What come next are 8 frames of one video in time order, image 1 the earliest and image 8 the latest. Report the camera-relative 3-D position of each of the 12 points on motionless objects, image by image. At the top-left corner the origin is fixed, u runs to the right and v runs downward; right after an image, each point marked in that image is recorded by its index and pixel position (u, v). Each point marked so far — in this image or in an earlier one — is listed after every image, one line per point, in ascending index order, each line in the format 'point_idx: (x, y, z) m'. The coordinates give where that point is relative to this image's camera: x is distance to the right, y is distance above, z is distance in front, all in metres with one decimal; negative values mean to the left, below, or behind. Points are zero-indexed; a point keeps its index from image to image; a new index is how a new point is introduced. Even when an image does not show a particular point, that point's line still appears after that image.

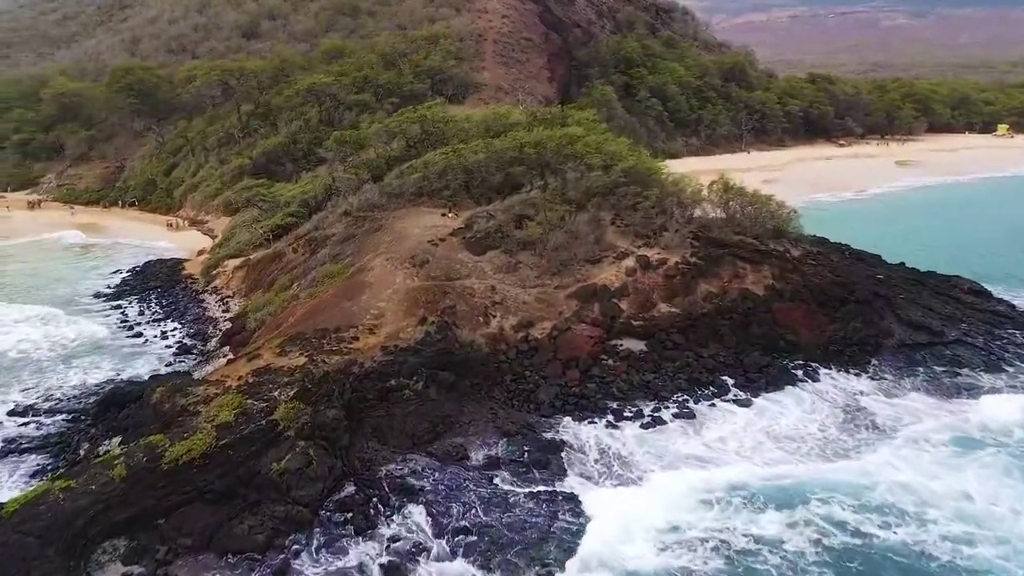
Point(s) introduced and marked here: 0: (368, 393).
0: (-3.2, -2.4, +16.6) m
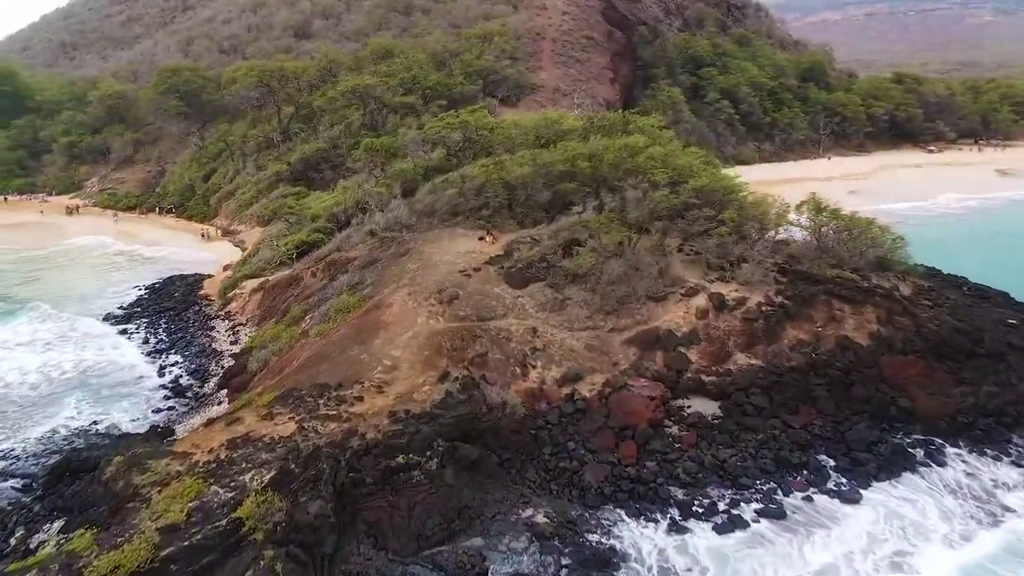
0: (-2.6, -3.4, +13.2) m
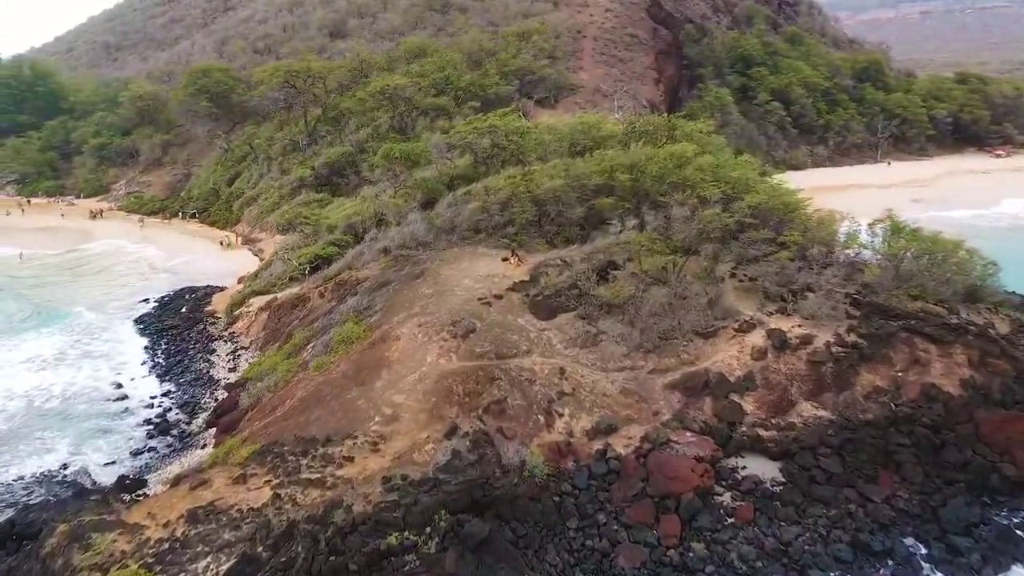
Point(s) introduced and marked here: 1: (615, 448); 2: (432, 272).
0: (-2.4, -4.0, +10.9) m
1: (+2.0, -3.1, +14.1) m
2: (-2.0, +0.4, +18.9) m
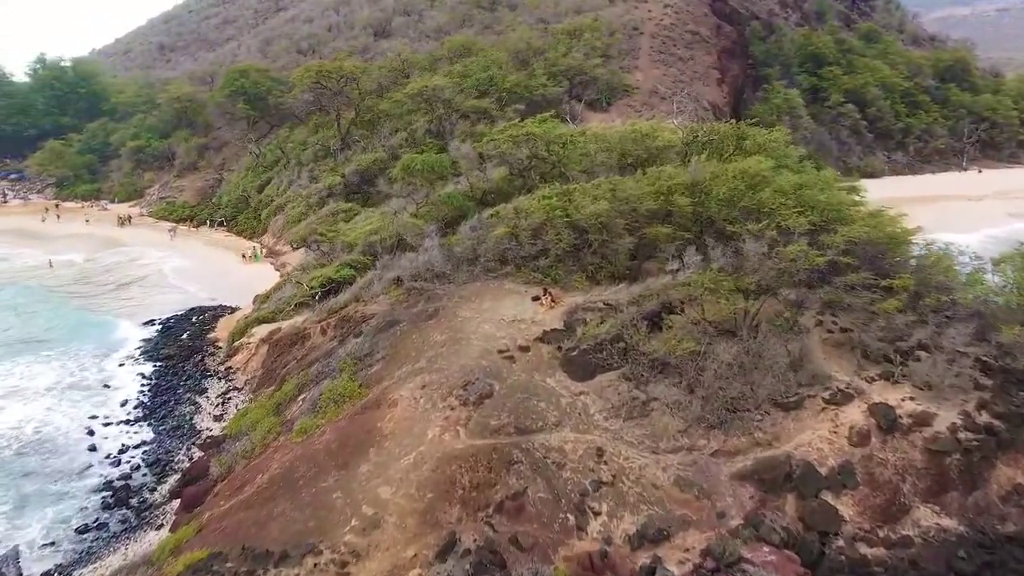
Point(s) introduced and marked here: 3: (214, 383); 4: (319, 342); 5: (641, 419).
0: (-2.4, -4.9, +7.7) m
1: (+2.2, -4.0, +10.6) m
2: (-1.4, -0.5, +15.7) m
3: (-7.9, -2.5, +19.6) m
4: (-4.6, -1.3, +17.8) m
5: (+2.2, -2.3, +12.9) m
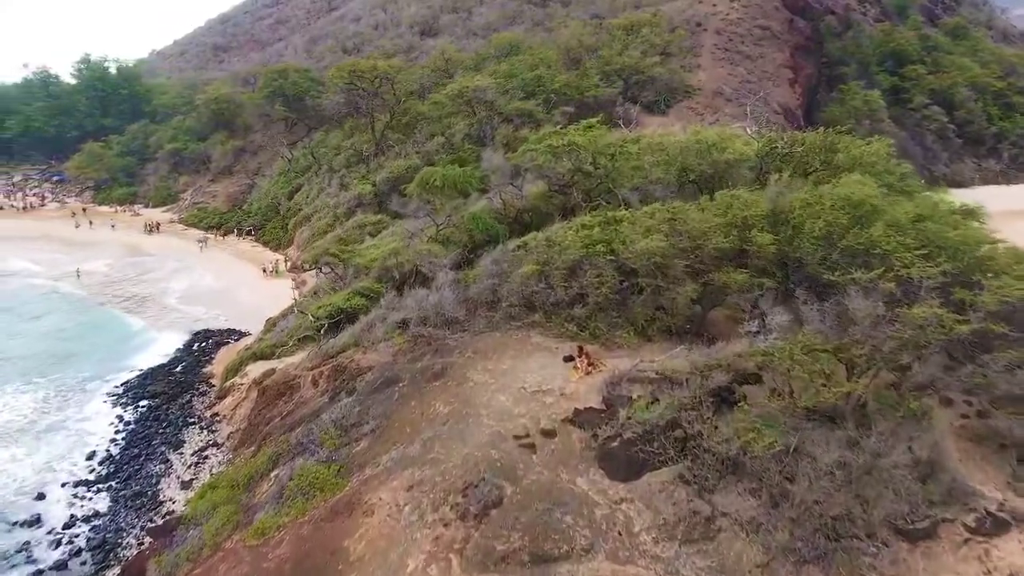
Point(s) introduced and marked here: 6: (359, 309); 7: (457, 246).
0: (-2.6, -5.8, +4.5) m
1: (+2.2, -5.0, +7.1) m
2: (-0.9, -1.4, +12.4) m
3: (-7.2, -3.3, +16.8) m
4: (-4.0, -2.1, +14.7) m
5: (+2.4, -3.2, +9.3) m
6: (-4.0, -0.6, +19.2) m
7: (-1.3, +1.0, +17.7) m
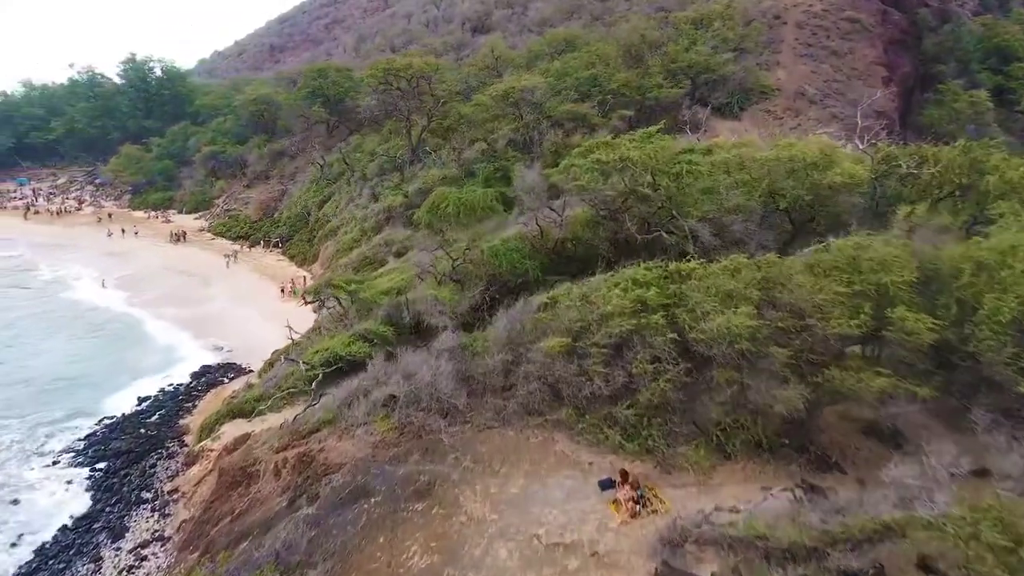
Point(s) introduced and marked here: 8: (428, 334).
0: (-3.2, -6.8, +0.9) m
1: (+1.8, -6.1, +3.1) m
2: (-0.8, -2.4, +8.7) m
3: (-6.8, -4.2, +13.5) m
4: (-3.7, -3.1, +11.2) m
5: (+2.3, -4.3, +5.3) m
6: (-3.2, -1.5, +15.7) m
7: (-0.7, 0.0, +13.9) m
8: (-1.7, -0.6, +14.0) m
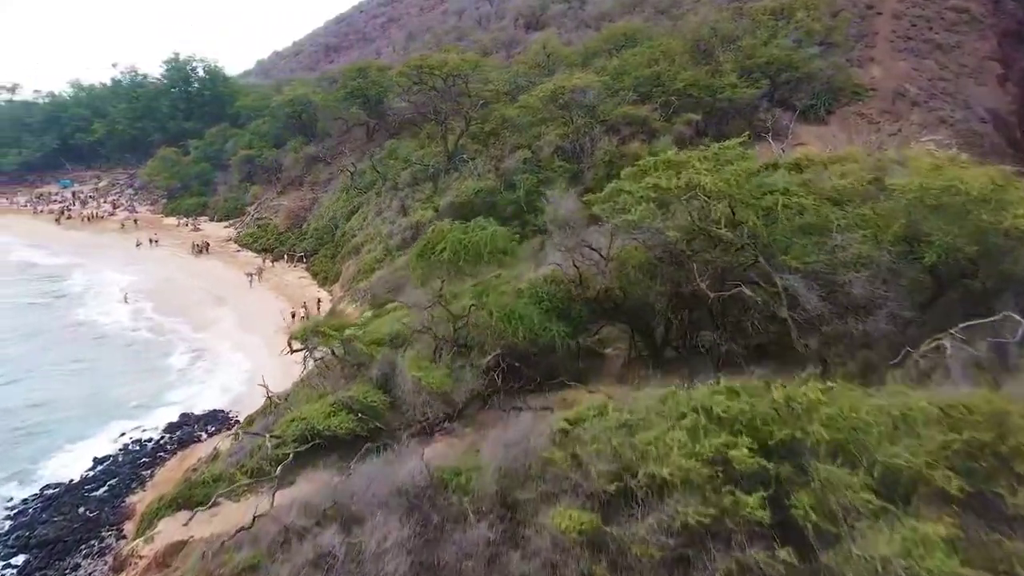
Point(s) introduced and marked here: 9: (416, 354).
0: (-4.1, -7.7, -2.7) m
1: (+1.1, -7.1, -0.9) m
2: (-1.0, -3.4, +4.9) m
3: (-6.6, -5.1, +10.2) m
4: (-3.7, -4.0, +7.6) m
5: (+1.8, -5.4, +1.3) m
6: (-2.9, -2.5, +12.1) m
7: (-0.4, -1.0, +10.1) m
8: (-1.4, -1.6, +10.3) m
9: (-1.0, -0.5, +12.3) m
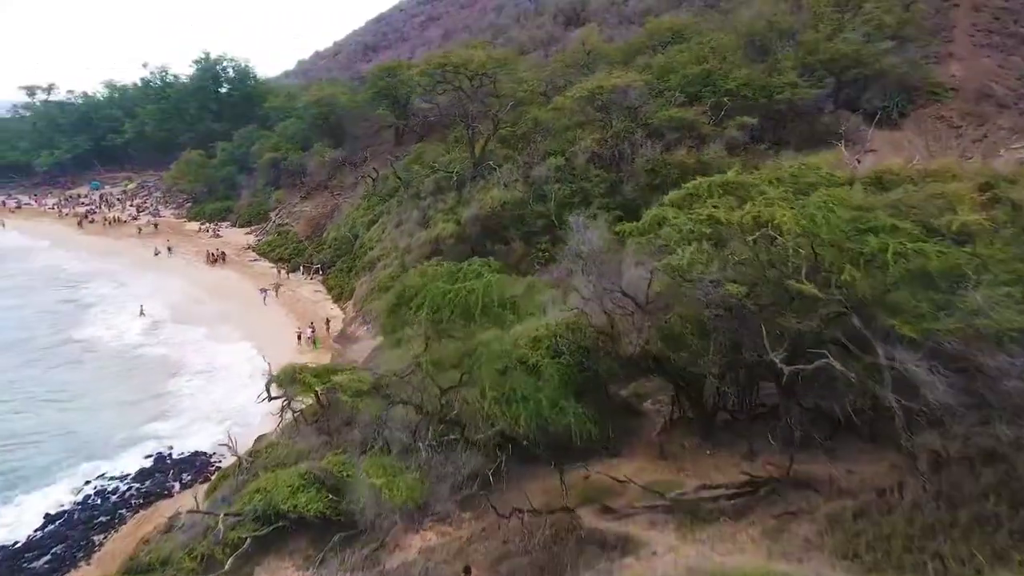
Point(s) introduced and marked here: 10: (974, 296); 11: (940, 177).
0: (-4.9, -8.3, -5.0) m
1: (+0.4, -7.8, -3.6) m
2: (-1.3, -4.1, +2.3) m
3: (-6.6, -5.7, +7.9) m
4: (-3.9, -4.7, +5.2) m
5: (+1.2, -6.1, -1.4) m
6: (-2.8, -3.1, +9.6) m
7: (-0.4, -1.7, +7.5) m
8: (-1.4, -2.3, +7.8) m
9: (-0.9, -1.2, +9.7) m
10: (+4.2, -0.1, +6.5) m
11: (+6.5, +1.6, +10.7) m
